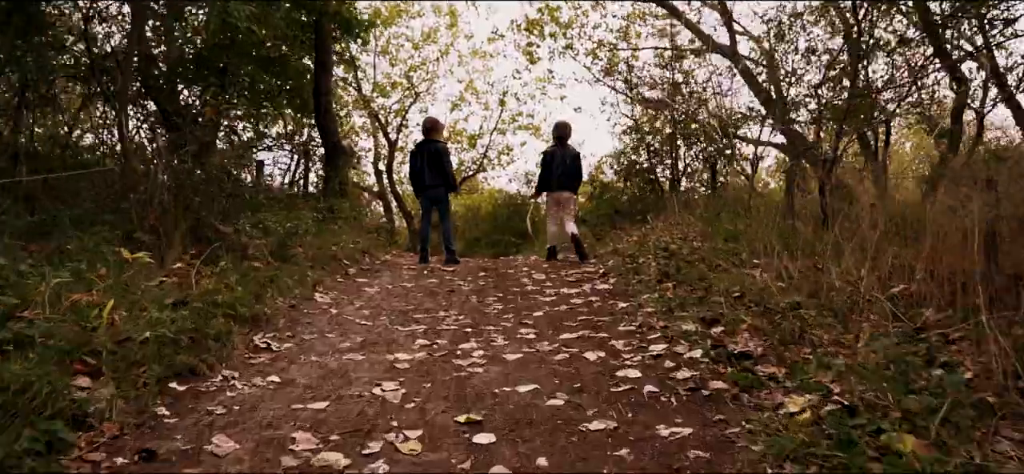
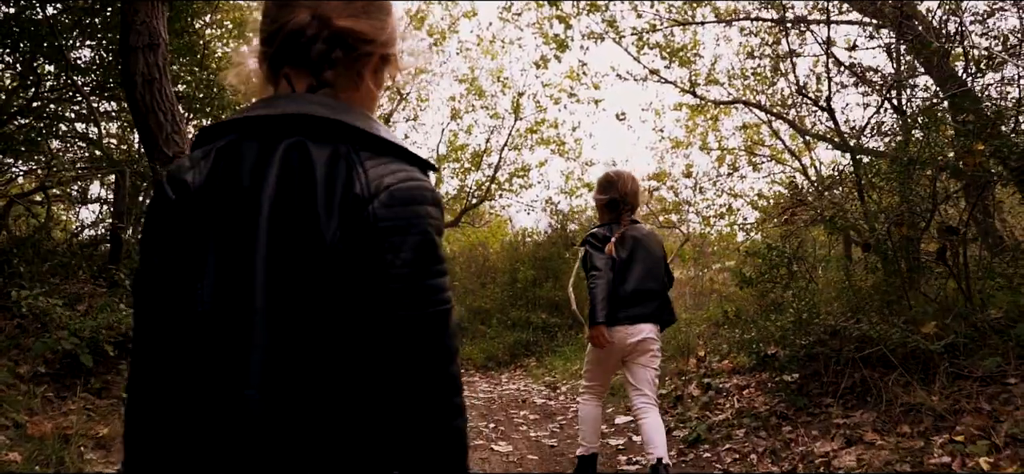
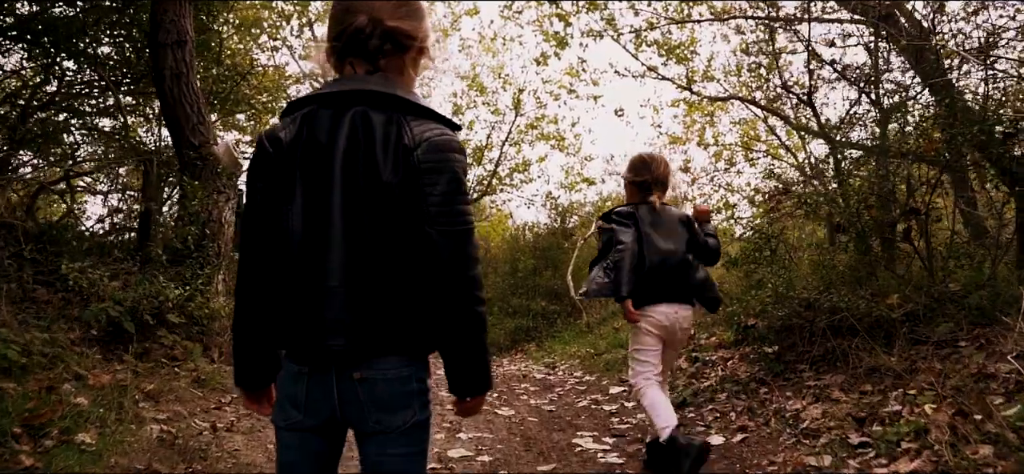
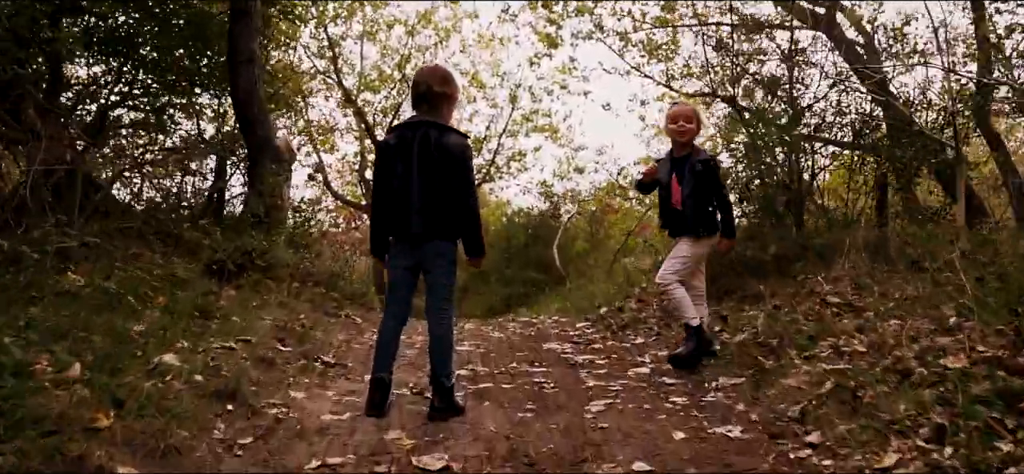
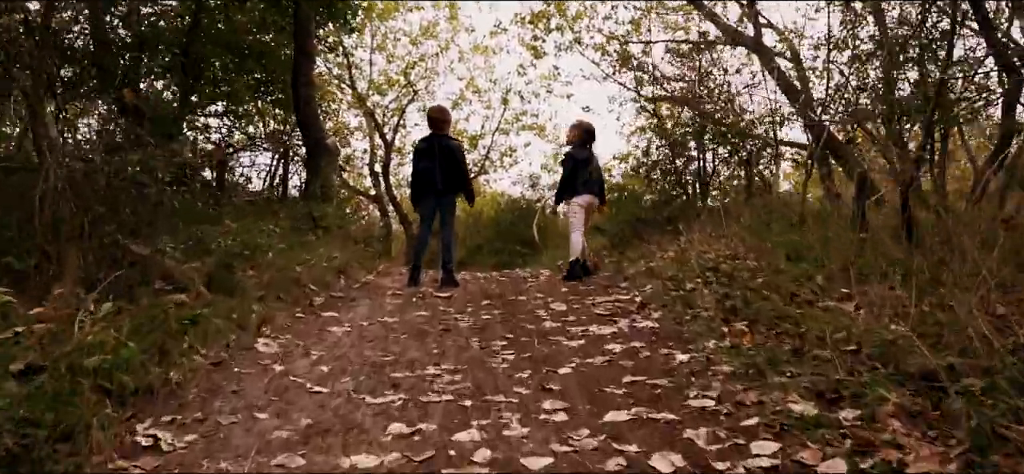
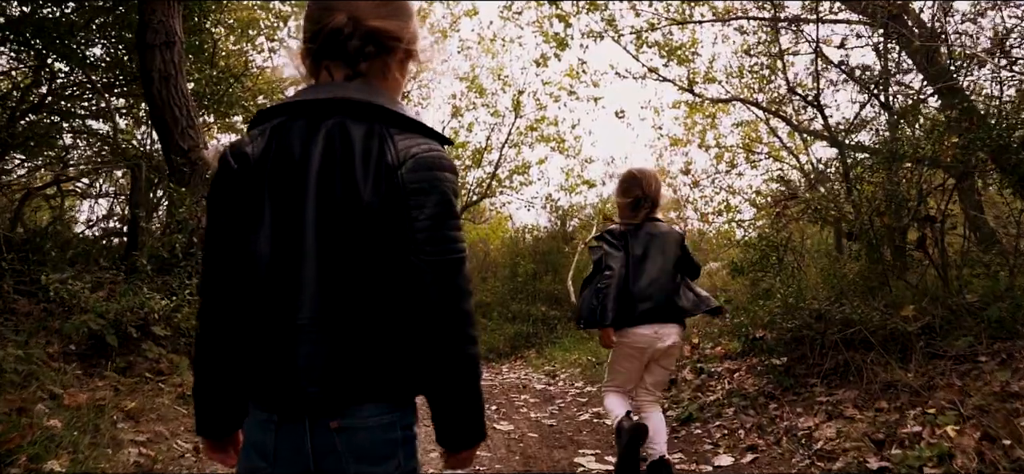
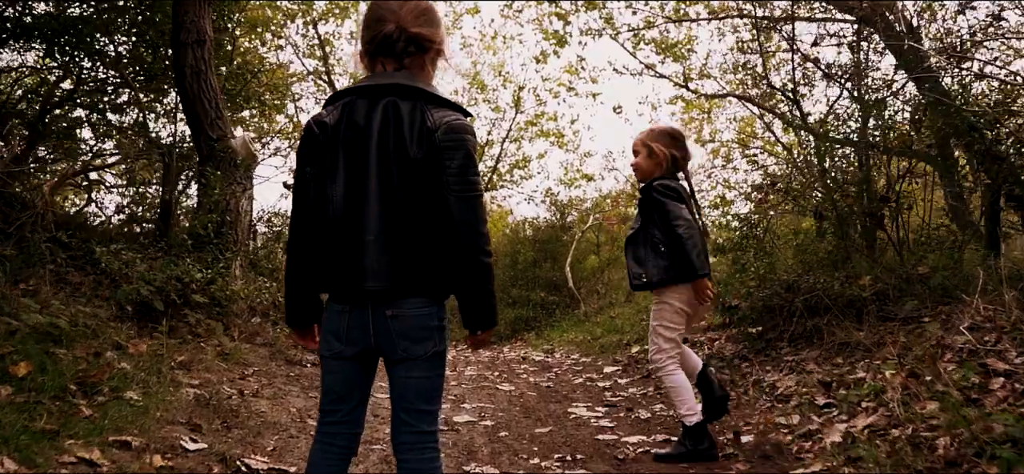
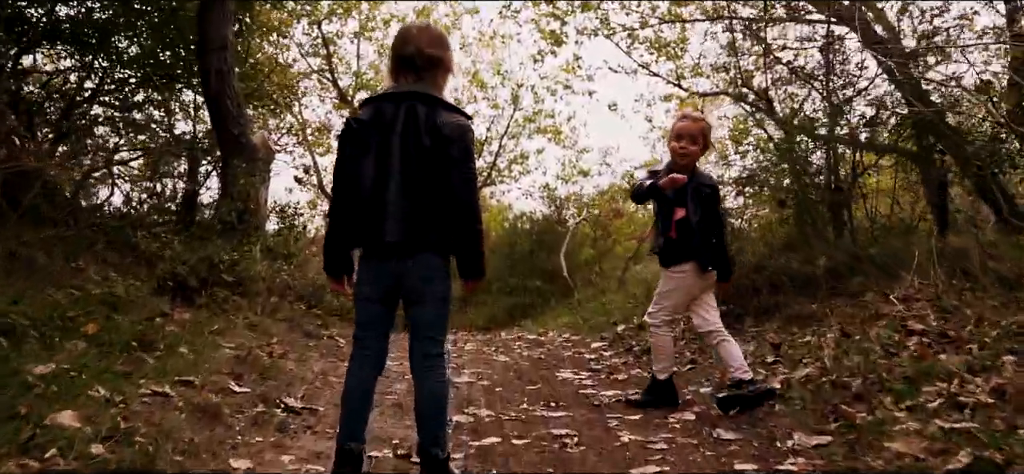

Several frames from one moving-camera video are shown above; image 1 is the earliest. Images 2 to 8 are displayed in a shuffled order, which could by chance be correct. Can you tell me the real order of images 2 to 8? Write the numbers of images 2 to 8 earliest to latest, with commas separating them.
5, 4, 8, 7, 3, 6, 2
